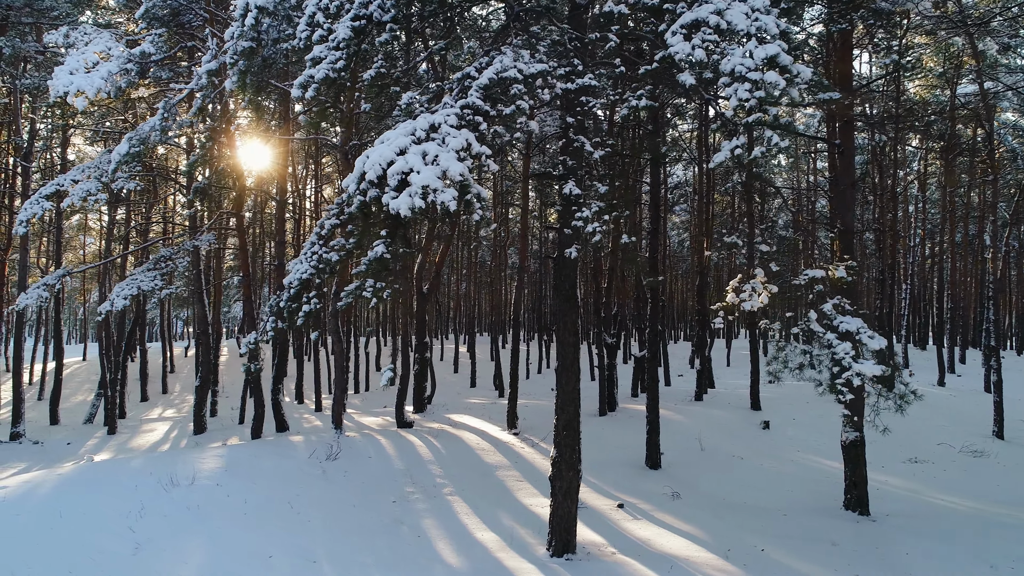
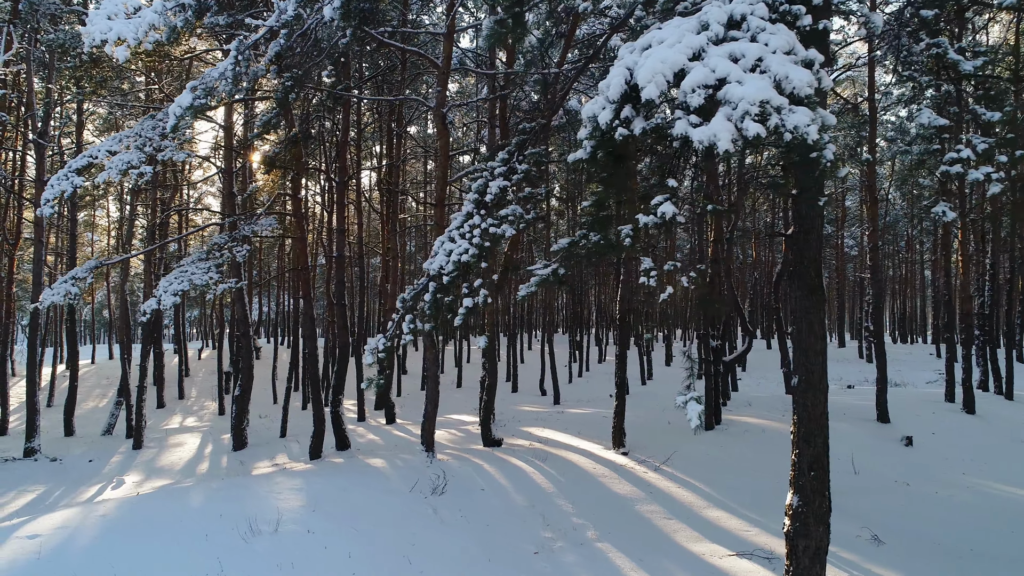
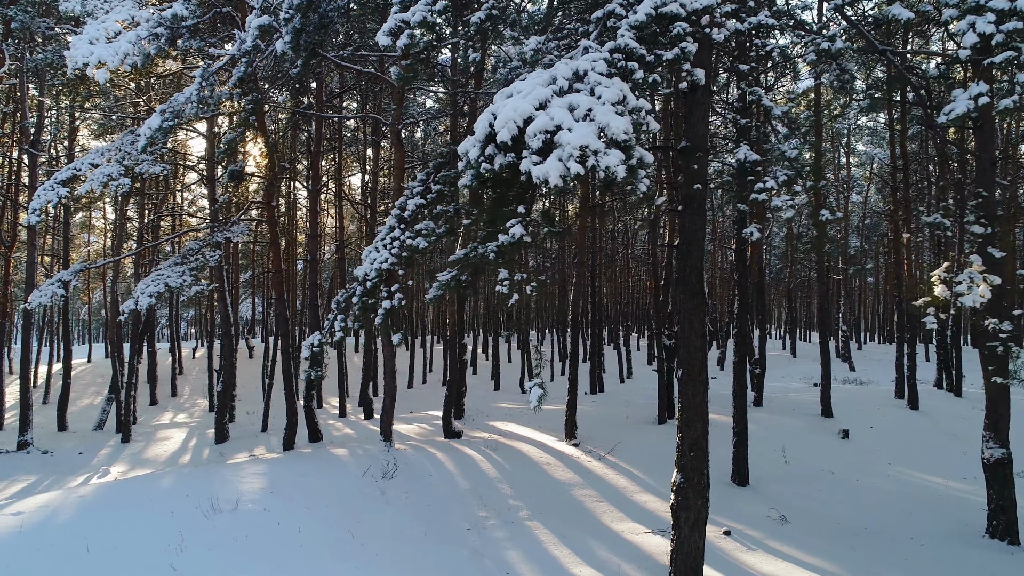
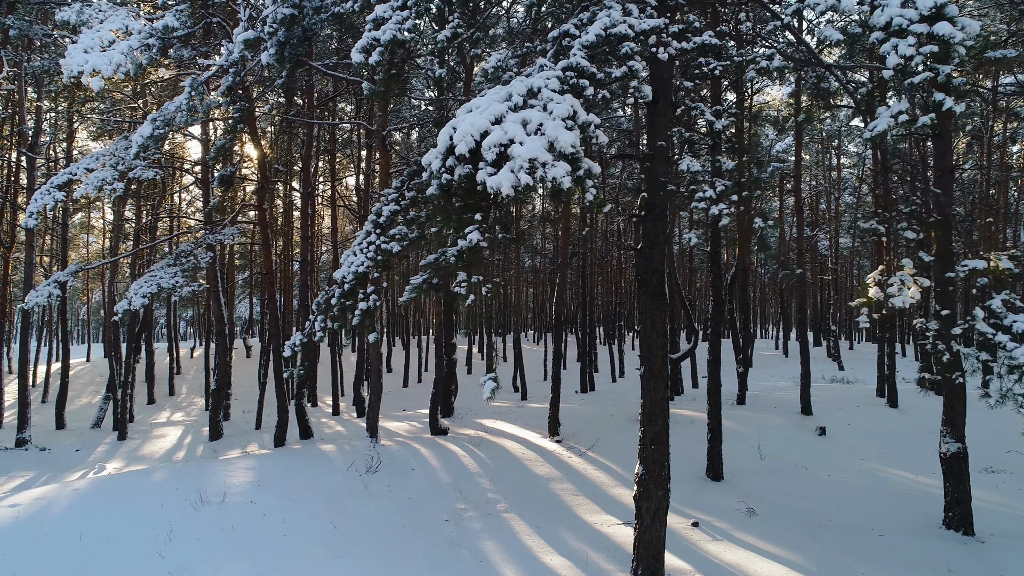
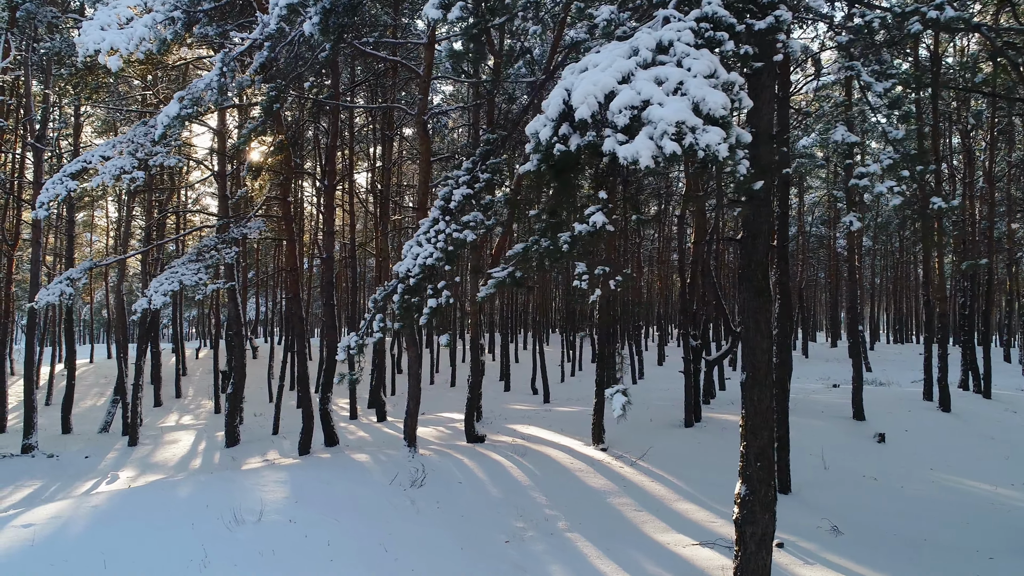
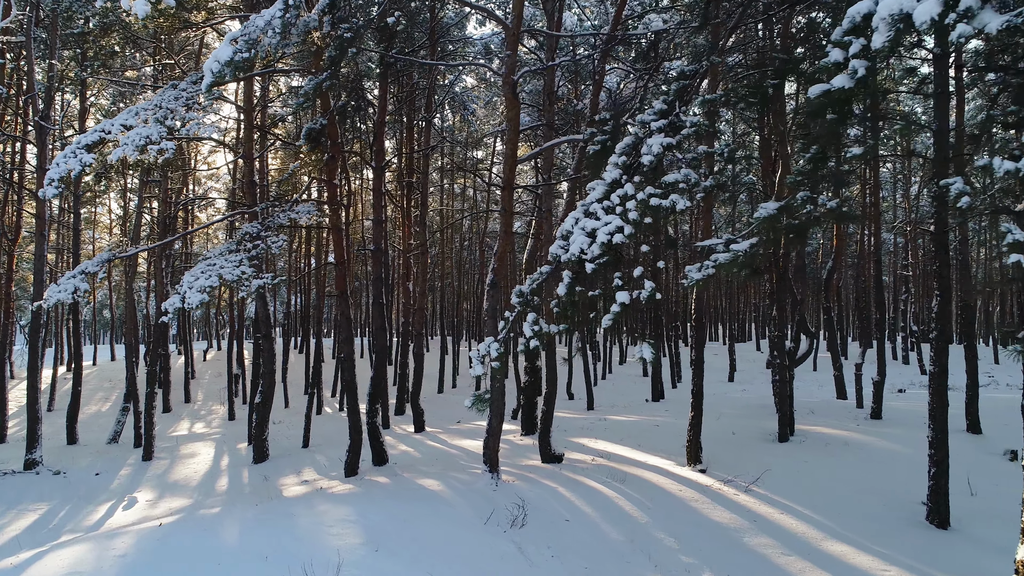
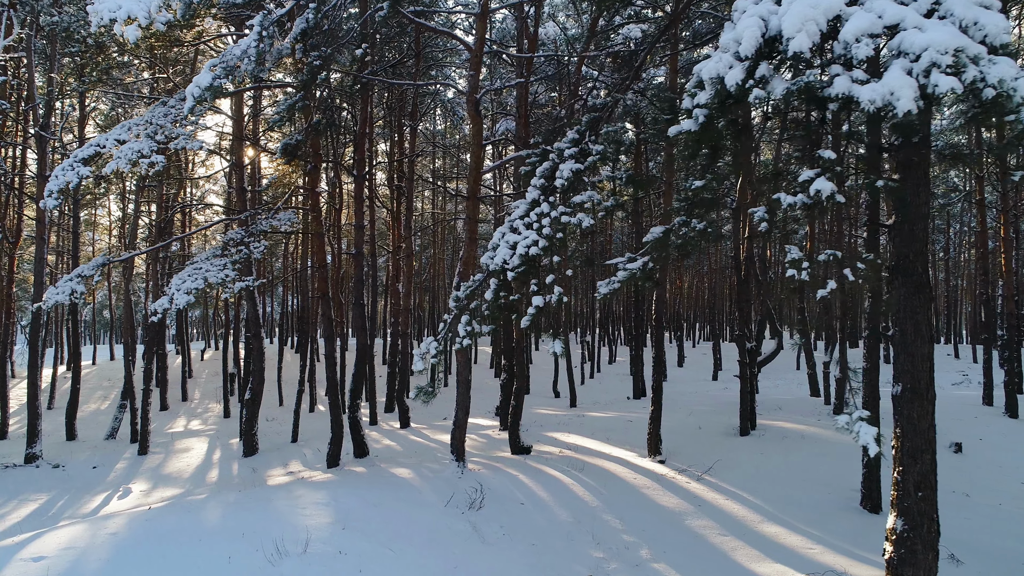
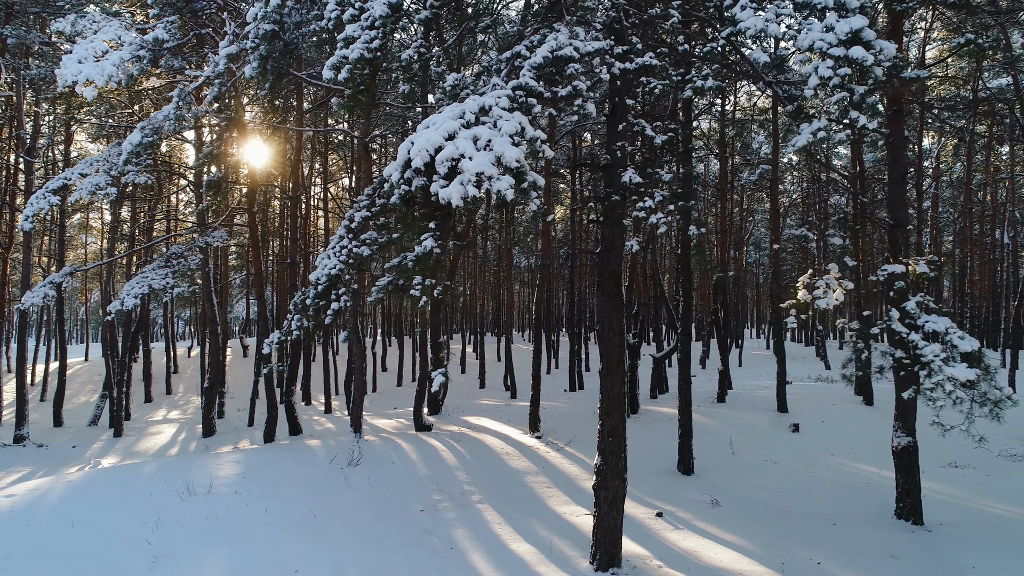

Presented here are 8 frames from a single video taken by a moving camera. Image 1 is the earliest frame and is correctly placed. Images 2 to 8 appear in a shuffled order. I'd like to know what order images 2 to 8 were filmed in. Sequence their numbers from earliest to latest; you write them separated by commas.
8, 4, 3, 5, 2, 7, 6
